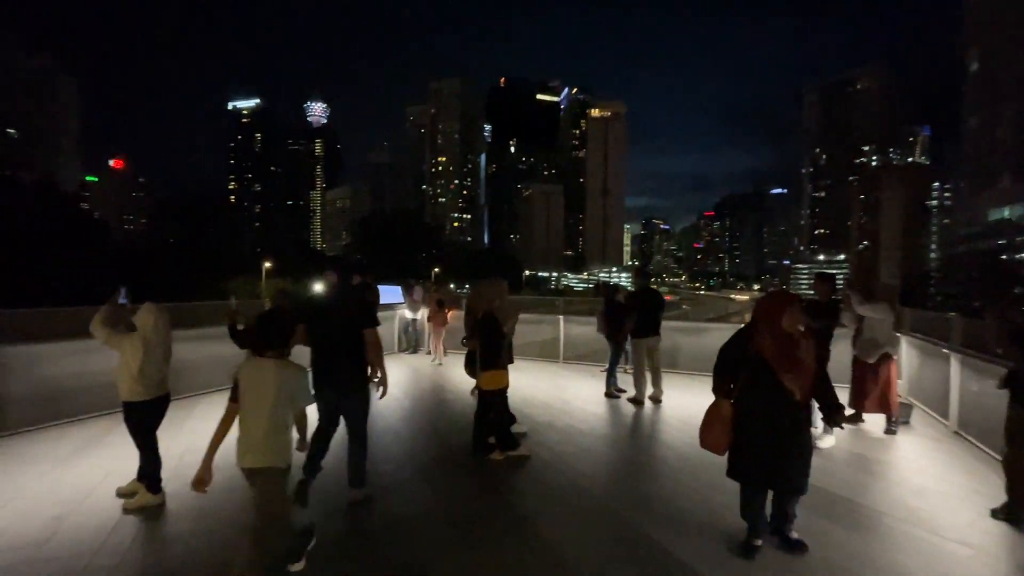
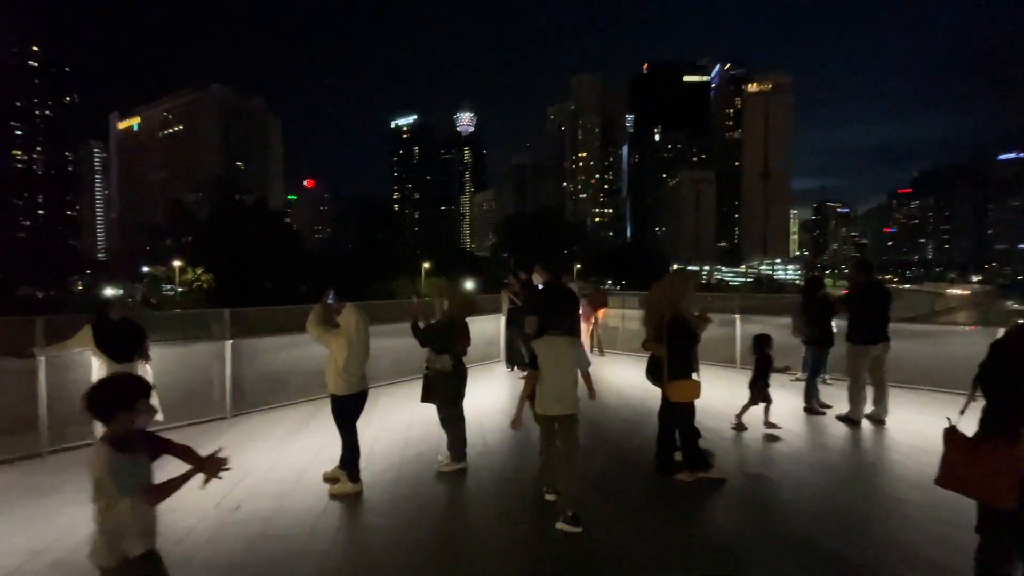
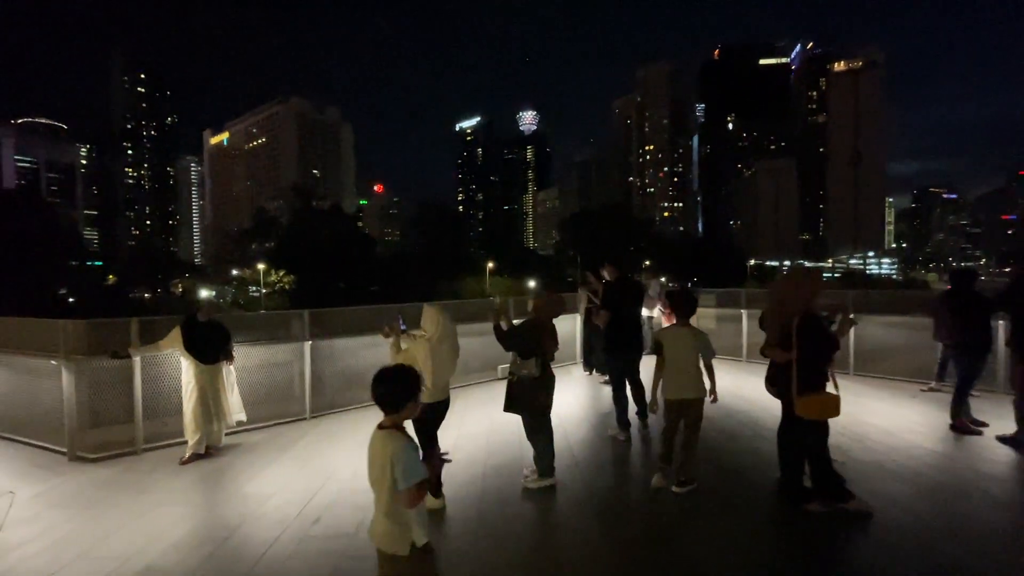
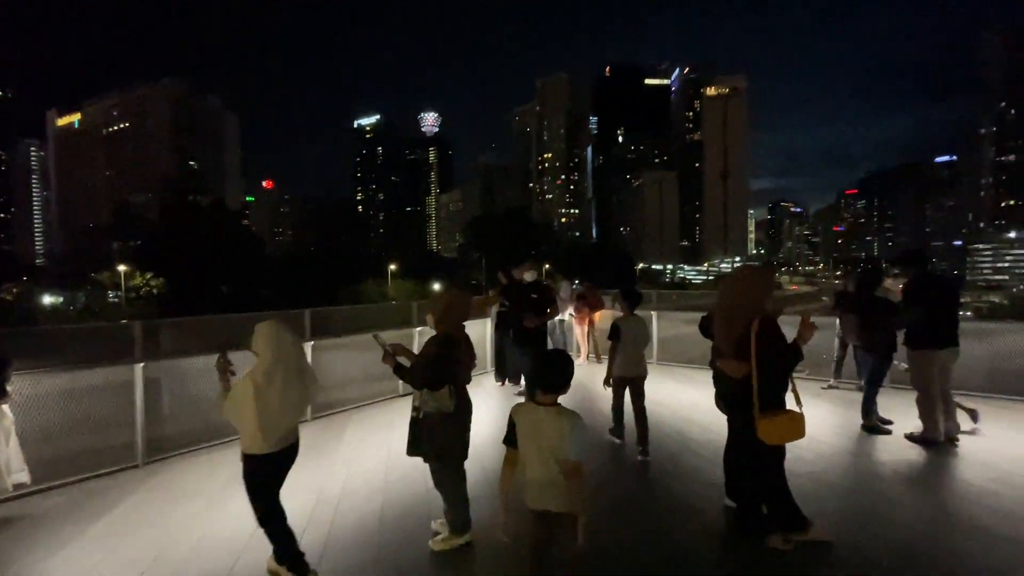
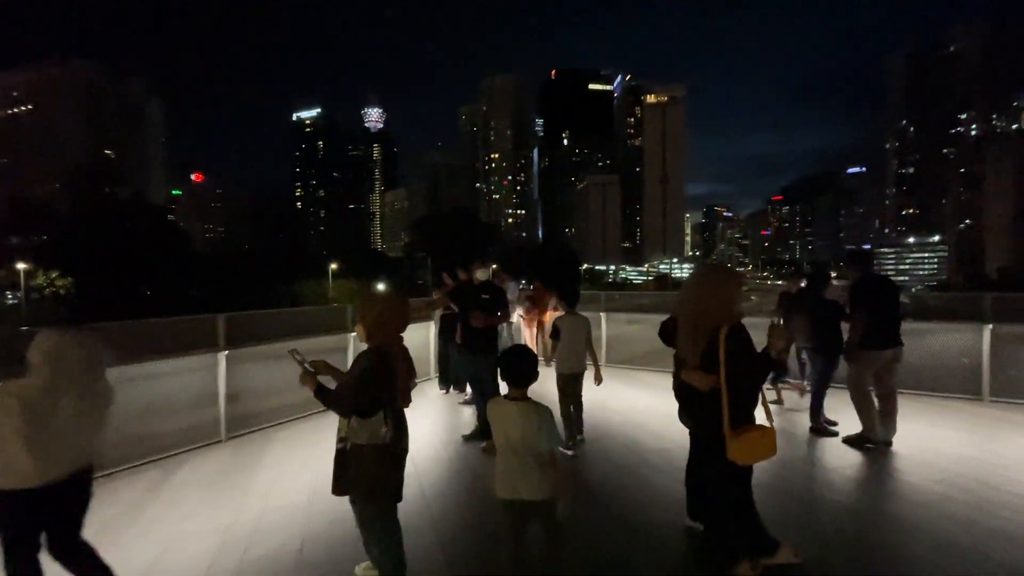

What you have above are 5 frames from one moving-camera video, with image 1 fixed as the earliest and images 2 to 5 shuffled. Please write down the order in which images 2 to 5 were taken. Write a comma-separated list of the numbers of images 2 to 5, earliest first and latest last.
2, 3, 4, 5
